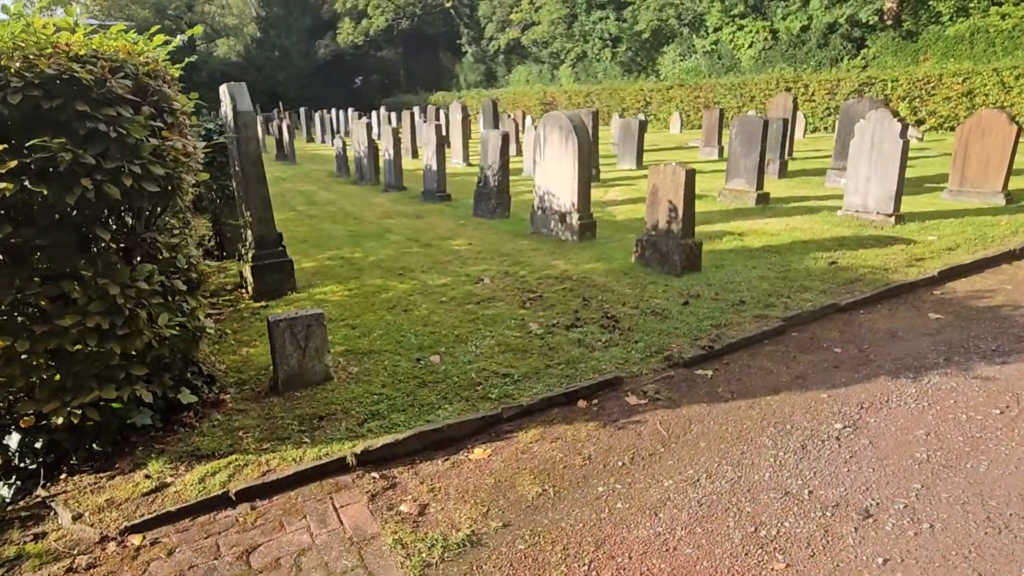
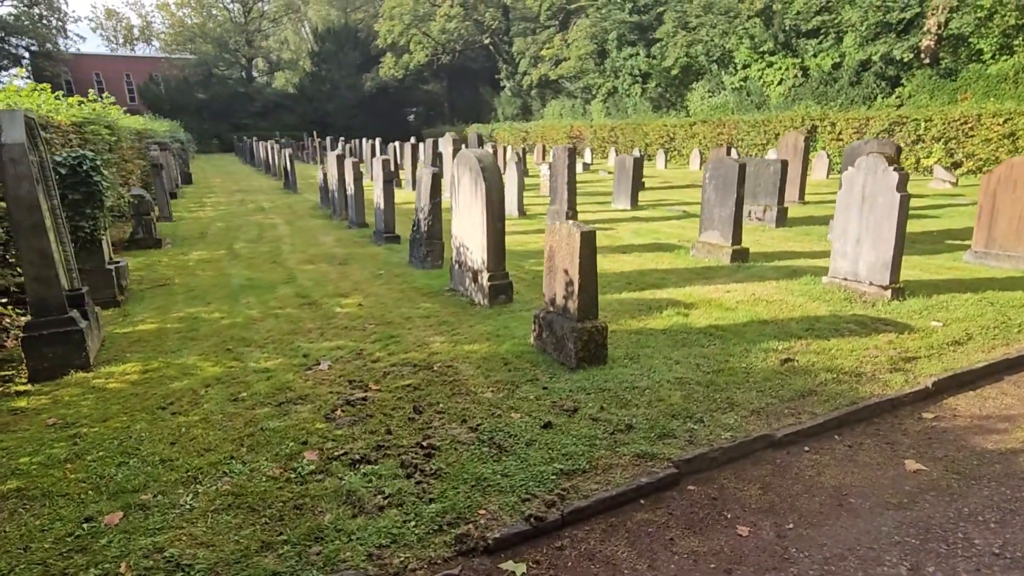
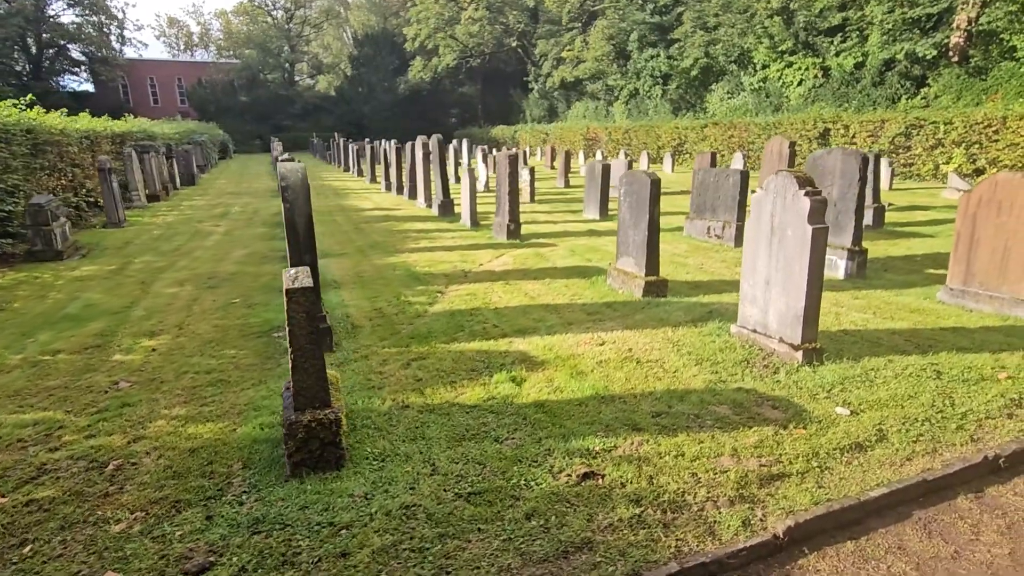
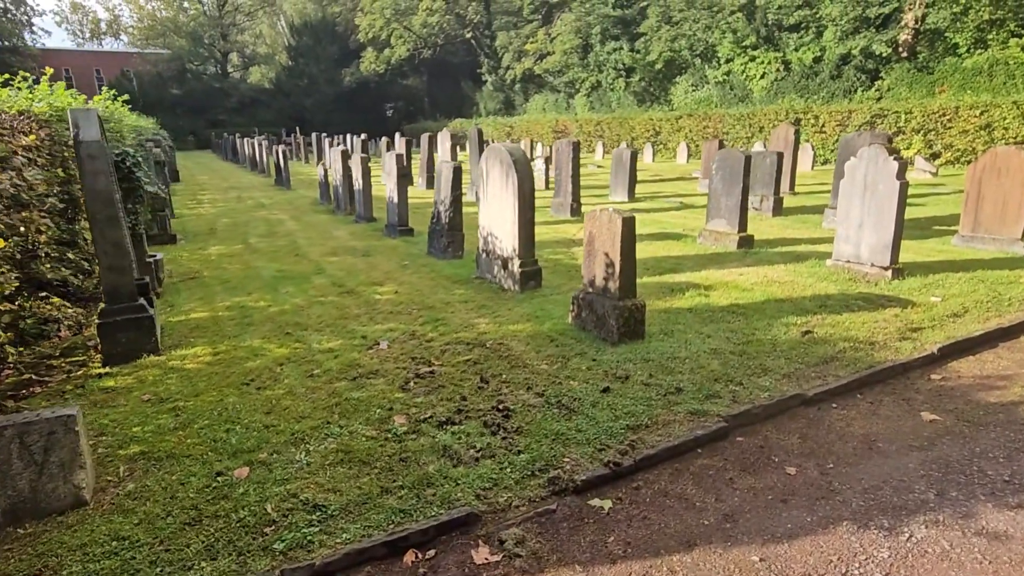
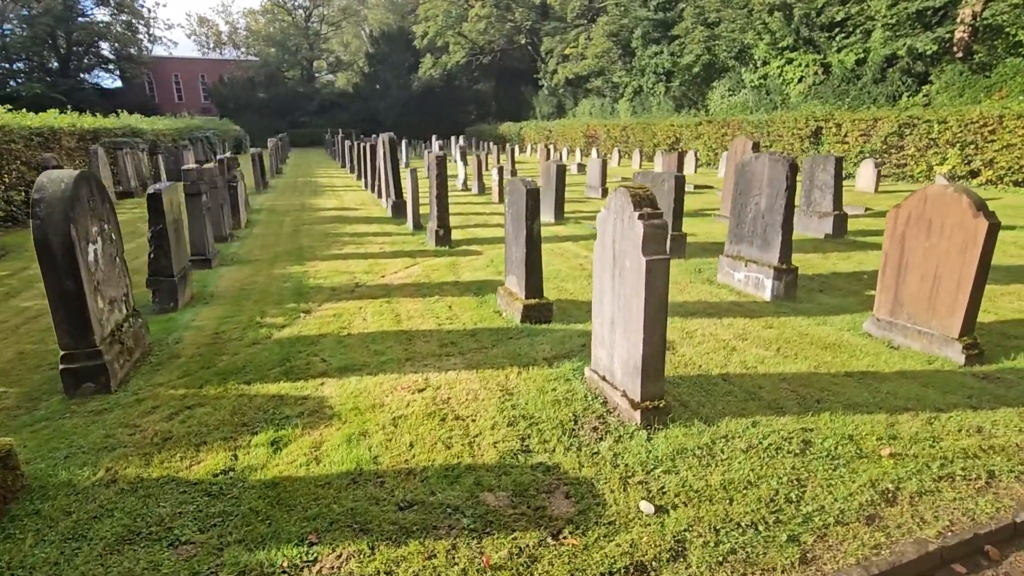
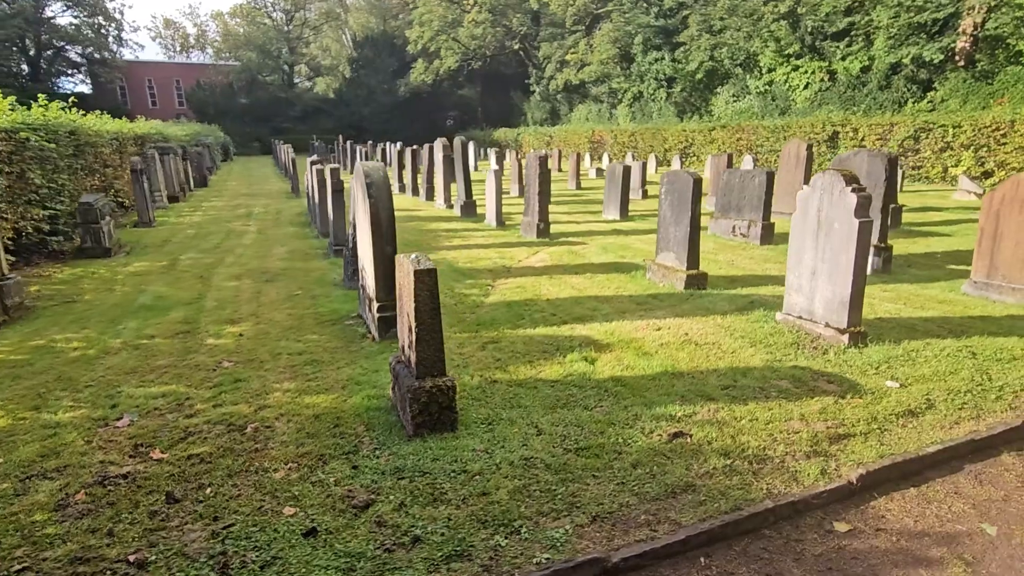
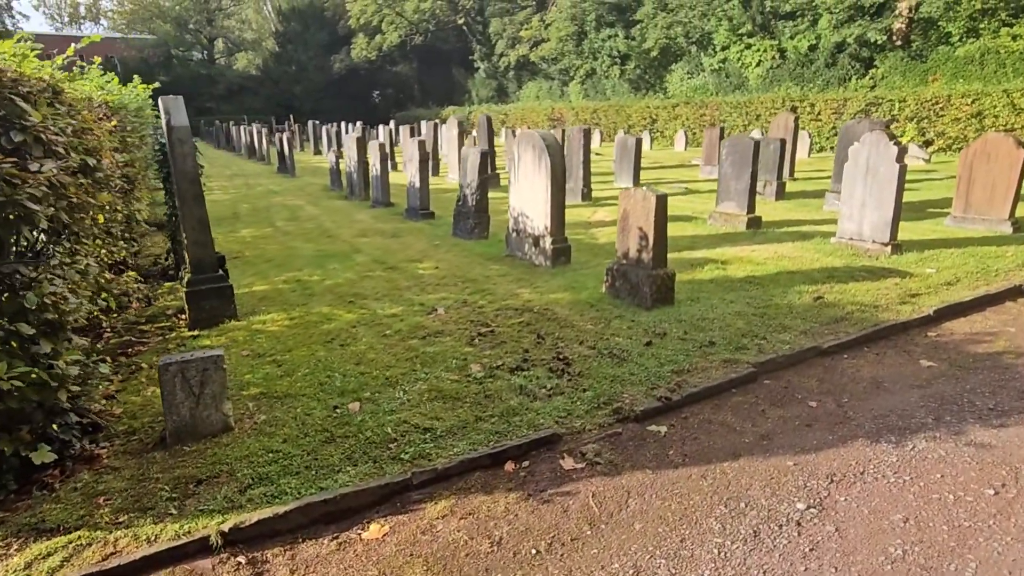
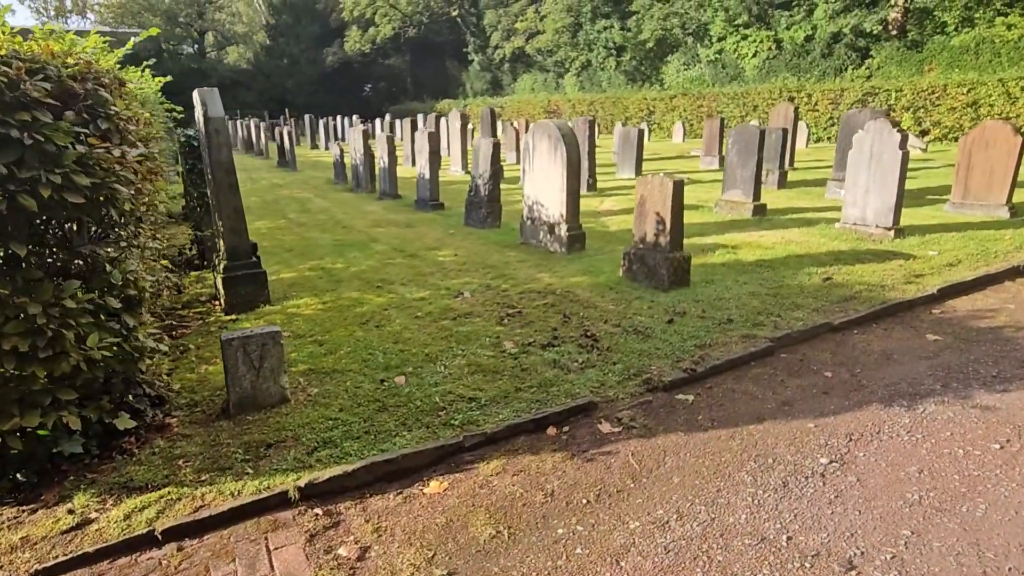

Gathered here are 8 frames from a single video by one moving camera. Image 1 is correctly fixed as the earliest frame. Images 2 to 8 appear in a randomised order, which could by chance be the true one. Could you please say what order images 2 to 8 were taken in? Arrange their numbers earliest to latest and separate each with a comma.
8, 7, 4, 2, 6, 3, 5
